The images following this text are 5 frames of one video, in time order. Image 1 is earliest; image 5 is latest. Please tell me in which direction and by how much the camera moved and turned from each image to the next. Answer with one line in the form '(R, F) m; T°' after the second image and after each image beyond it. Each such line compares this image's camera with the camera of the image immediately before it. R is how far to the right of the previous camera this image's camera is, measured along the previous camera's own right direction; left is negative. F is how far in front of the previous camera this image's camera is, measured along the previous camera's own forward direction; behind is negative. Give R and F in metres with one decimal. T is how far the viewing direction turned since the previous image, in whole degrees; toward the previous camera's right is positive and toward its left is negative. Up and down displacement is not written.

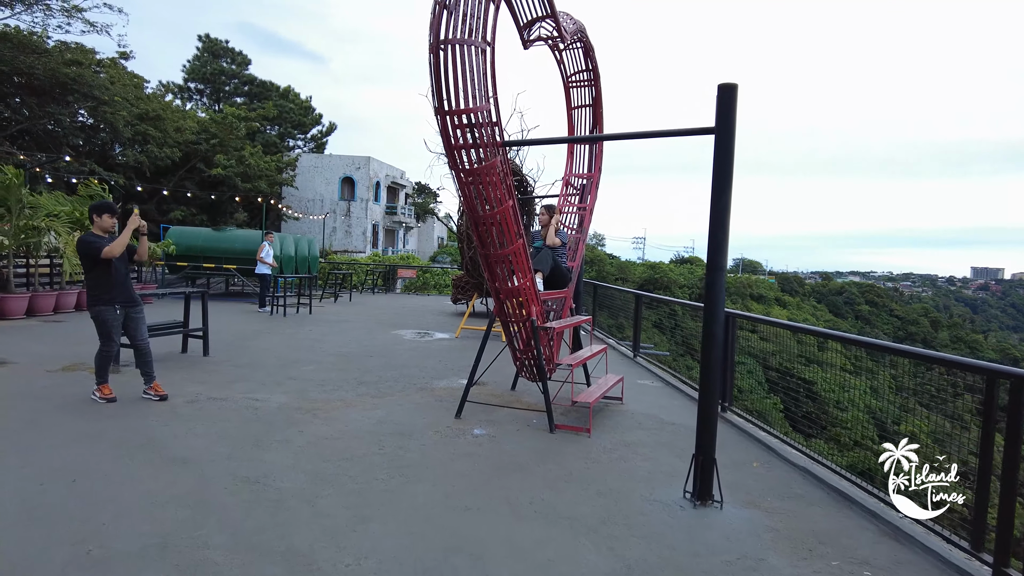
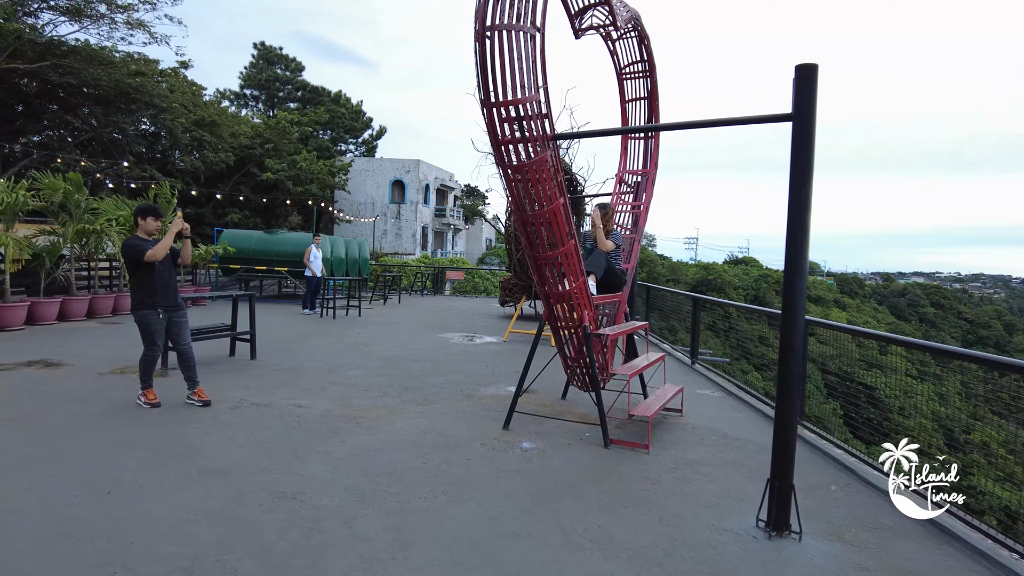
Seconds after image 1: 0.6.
(0.0, +0.3) m; -4°
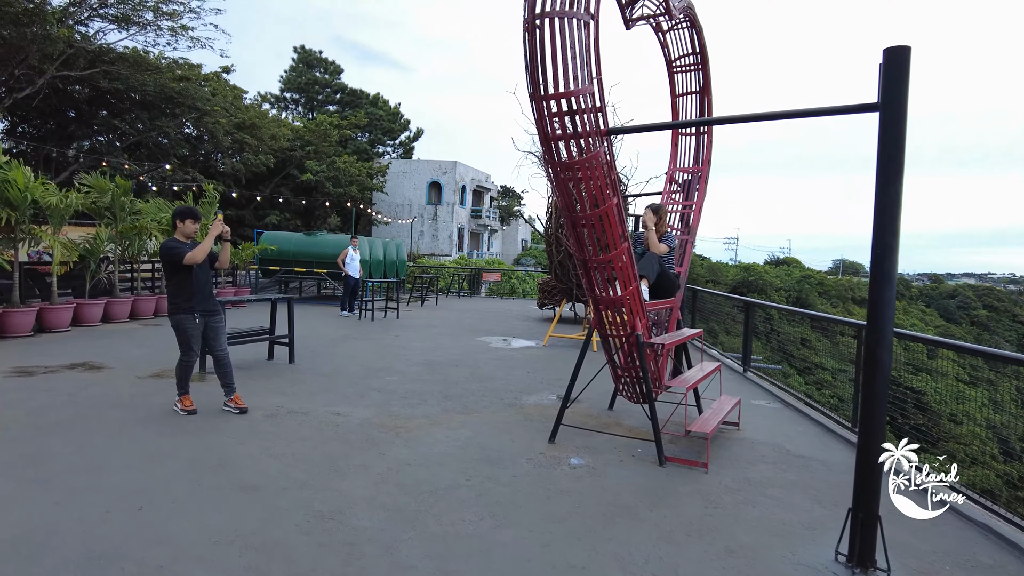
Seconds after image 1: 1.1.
(-0.1, +0.2) m; -3°
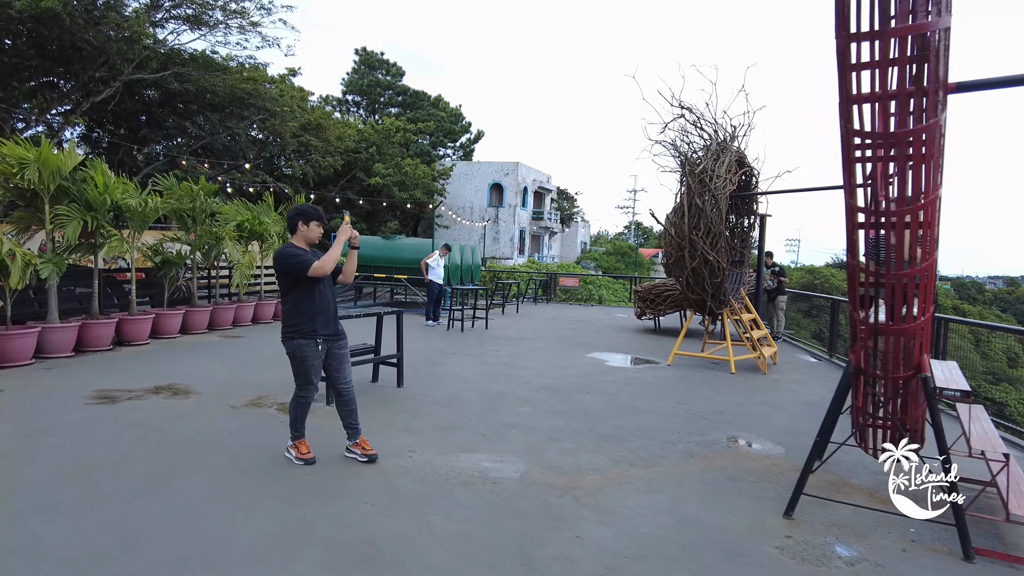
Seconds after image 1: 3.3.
(-0.9, +1.0) m; -4°
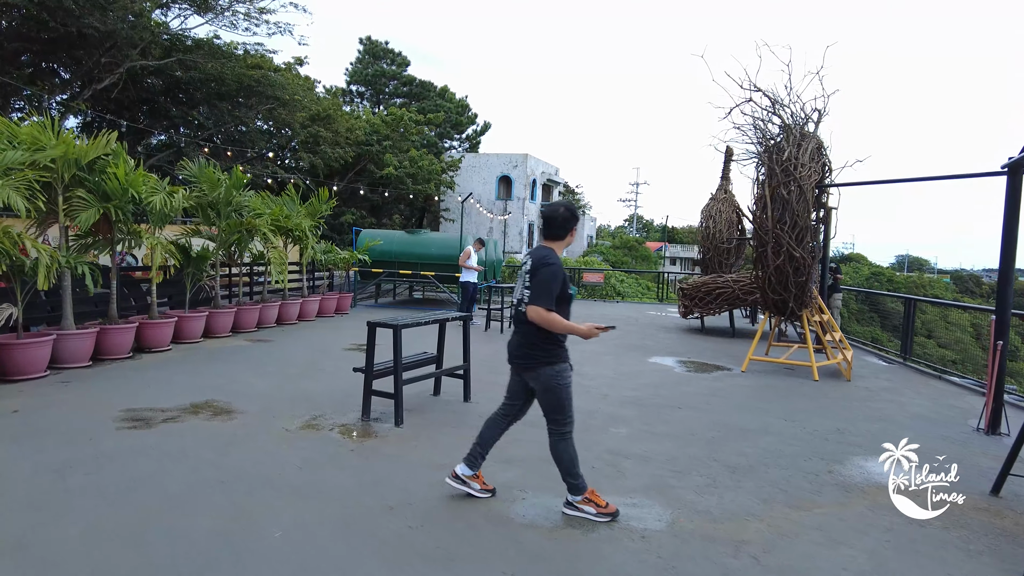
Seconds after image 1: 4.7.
(-0.7, +0.7) m; 0°
